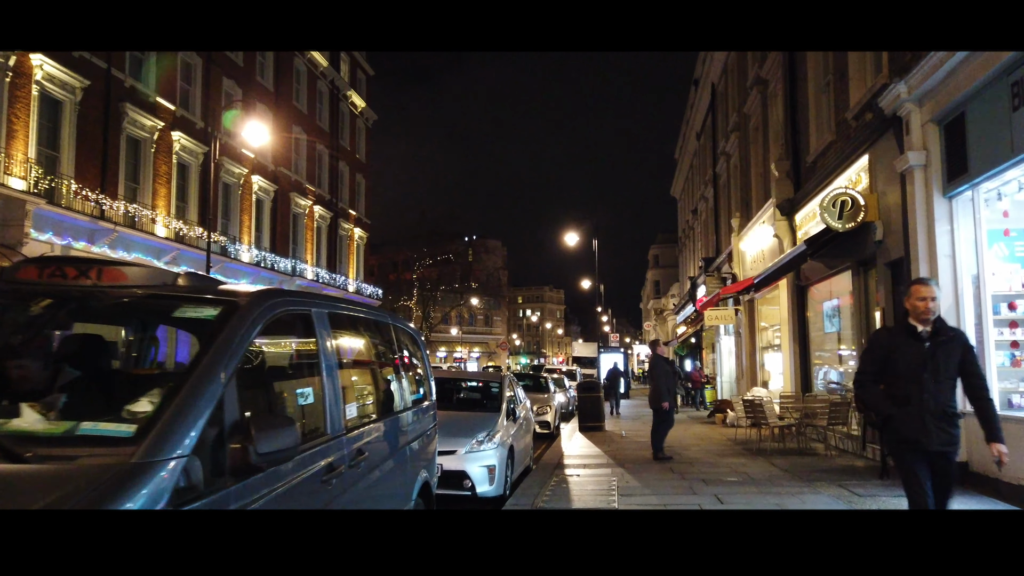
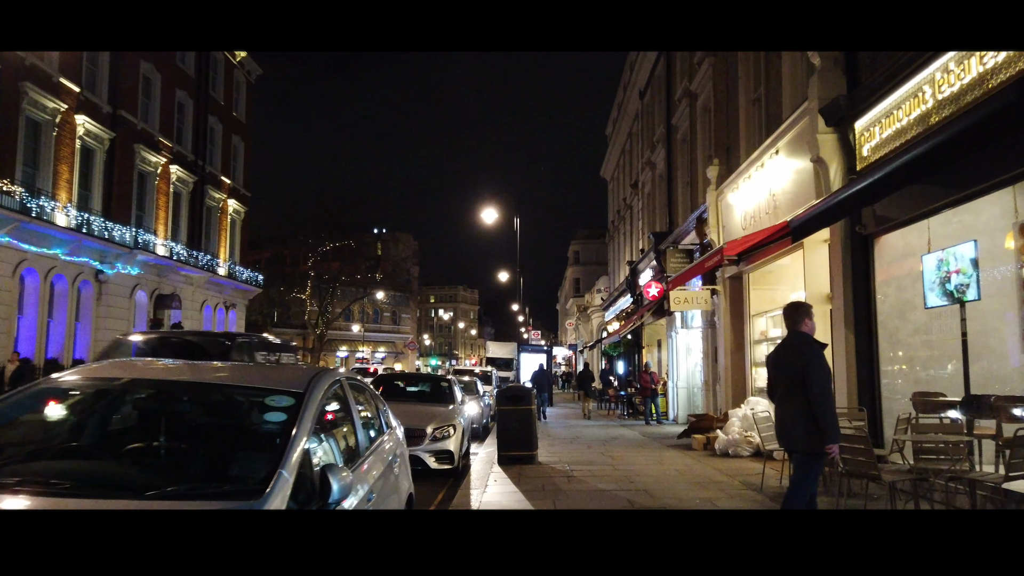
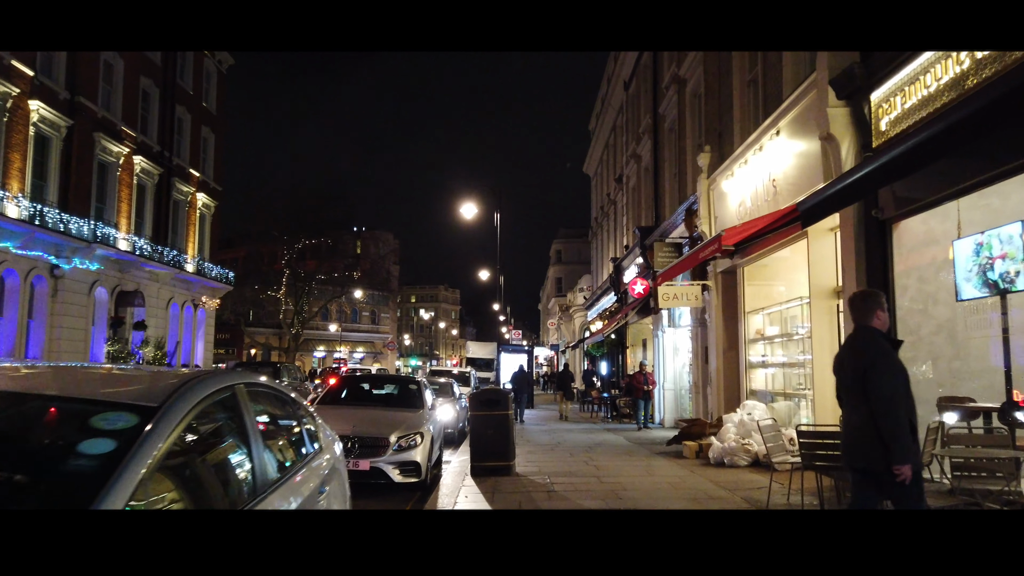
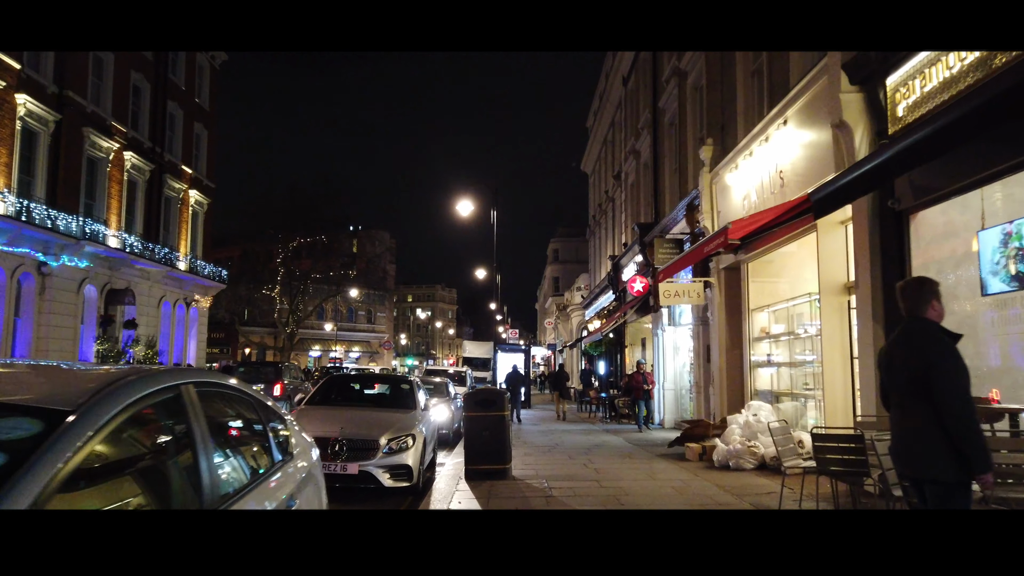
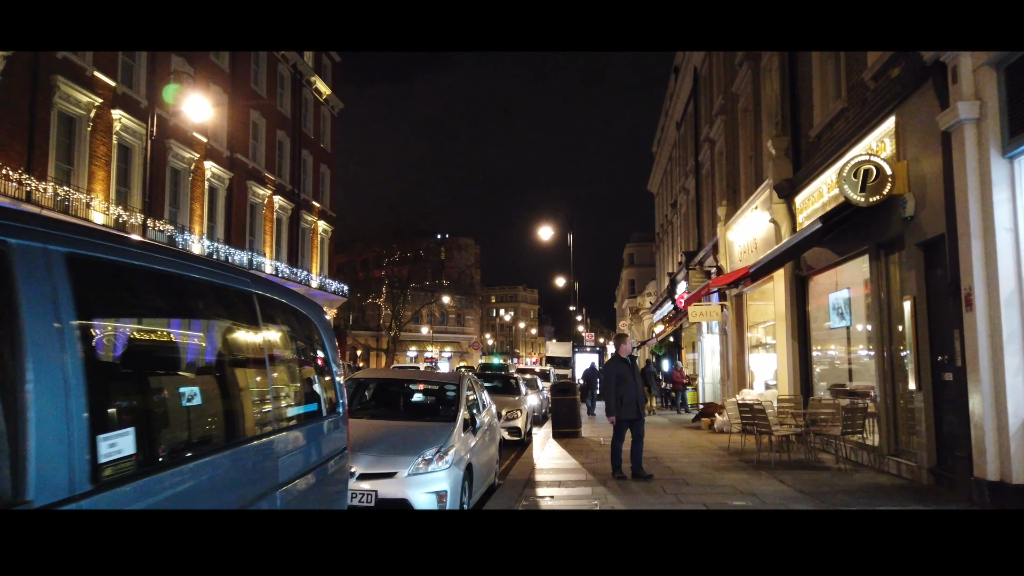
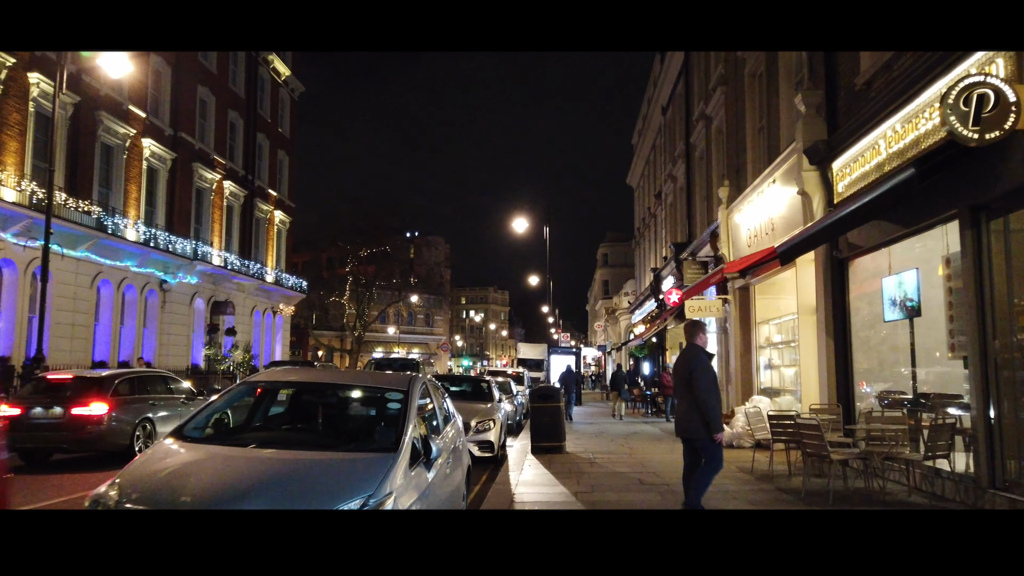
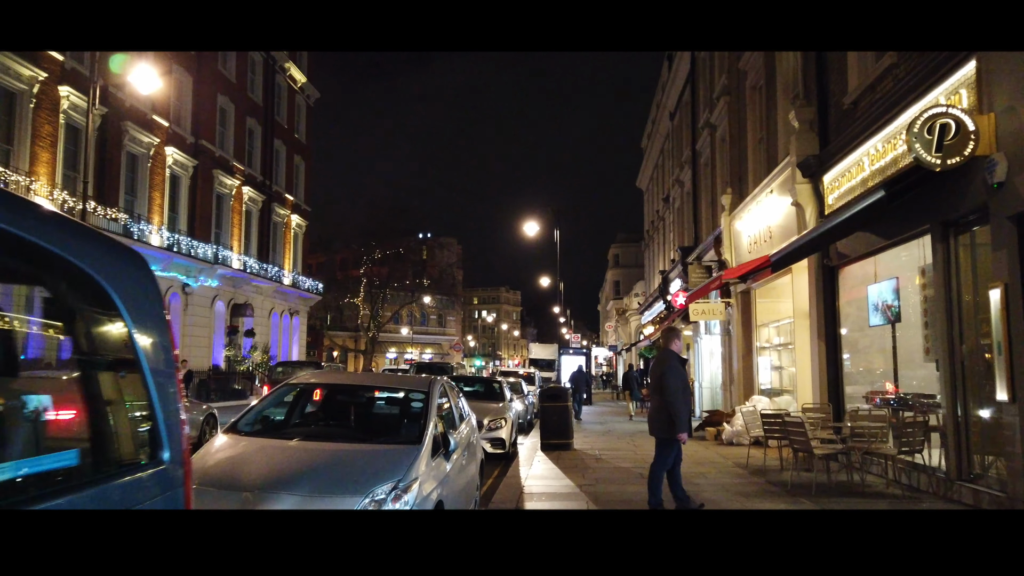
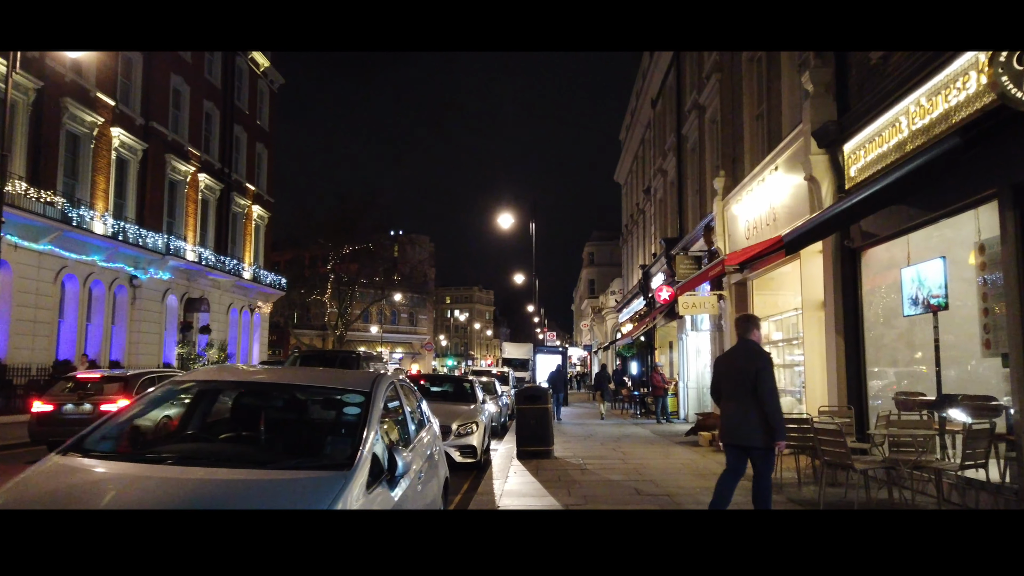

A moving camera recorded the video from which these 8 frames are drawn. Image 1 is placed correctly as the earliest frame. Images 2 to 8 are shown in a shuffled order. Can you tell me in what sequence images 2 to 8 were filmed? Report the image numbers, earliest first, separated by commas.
5, 7, 6, 8, 2, 3, 4
